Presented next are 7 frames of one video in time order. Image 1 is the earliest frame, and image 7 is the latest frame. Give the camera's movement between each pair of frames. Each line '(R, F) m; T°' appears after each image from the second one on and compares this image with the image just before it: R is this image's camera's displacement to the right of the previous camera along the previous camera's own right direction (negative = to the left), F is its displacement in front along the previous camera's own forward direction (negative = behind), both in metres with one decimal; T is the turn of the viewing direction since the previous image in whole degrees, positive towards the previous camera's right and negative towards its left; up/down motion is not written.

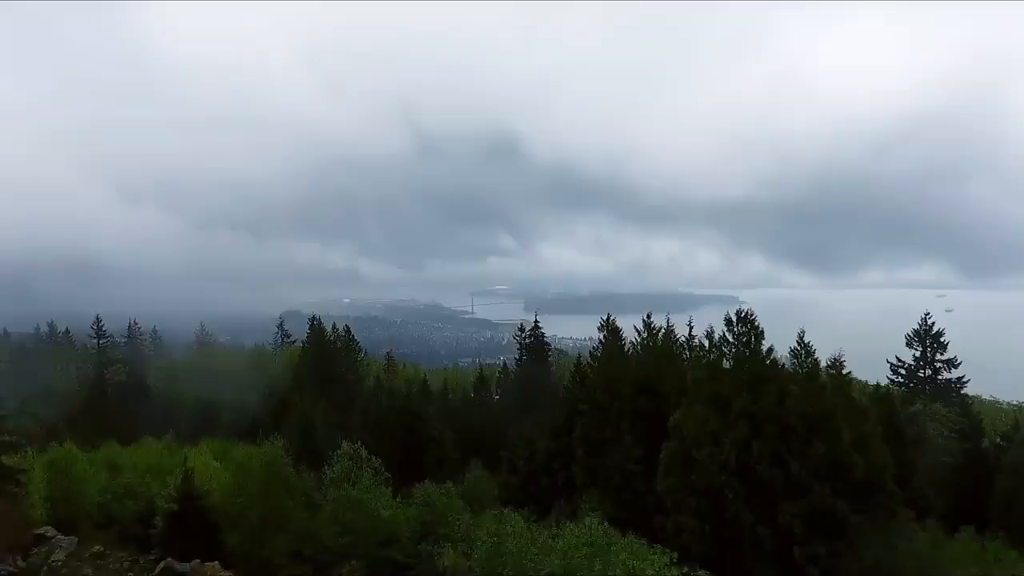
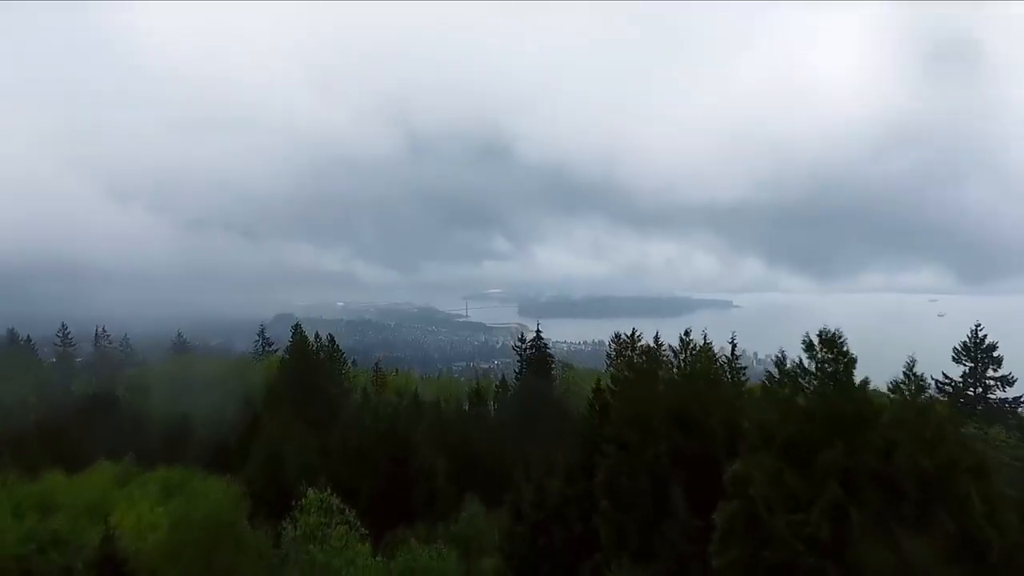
(0.0, +0.7) m; 0°
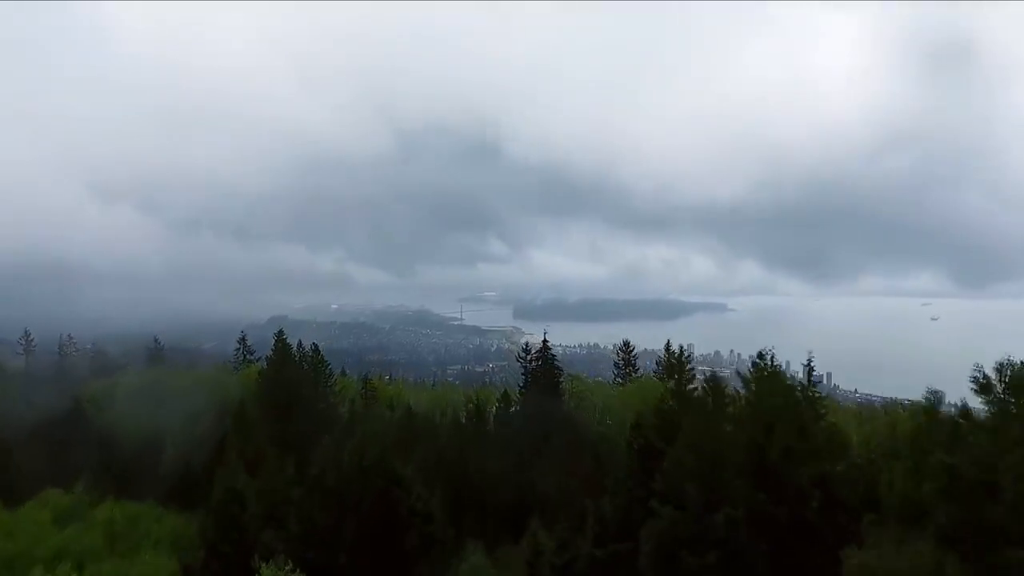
(-0.1, +0.7) m; 0°
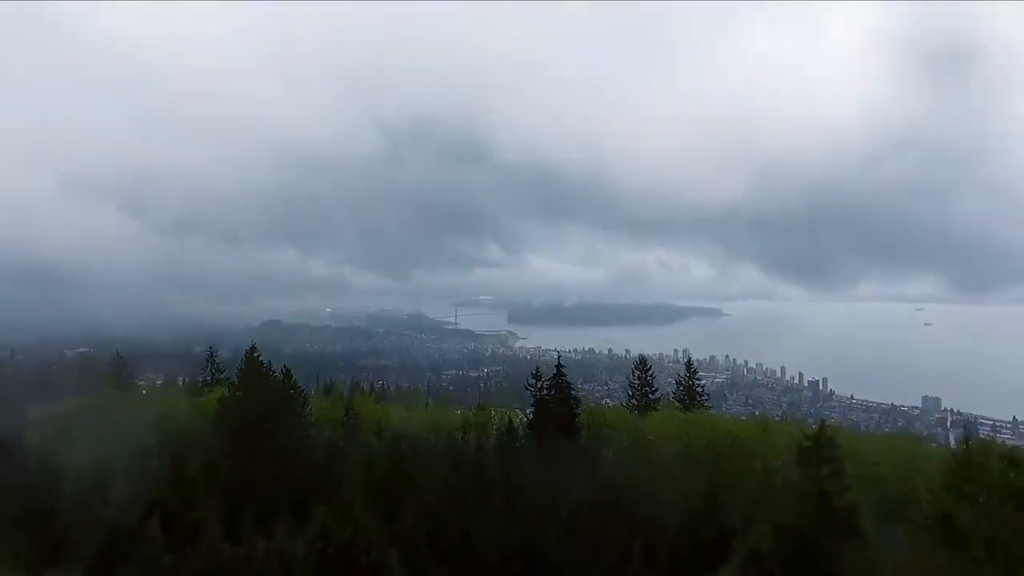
(-0.1, +1.0) m; 0°
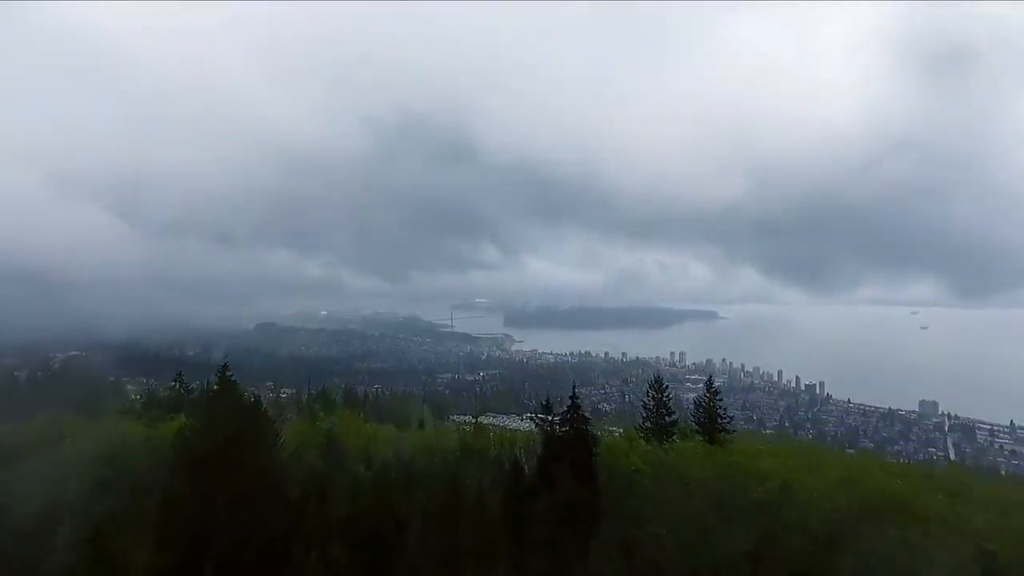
(-0.1, +0.8) m; 0°
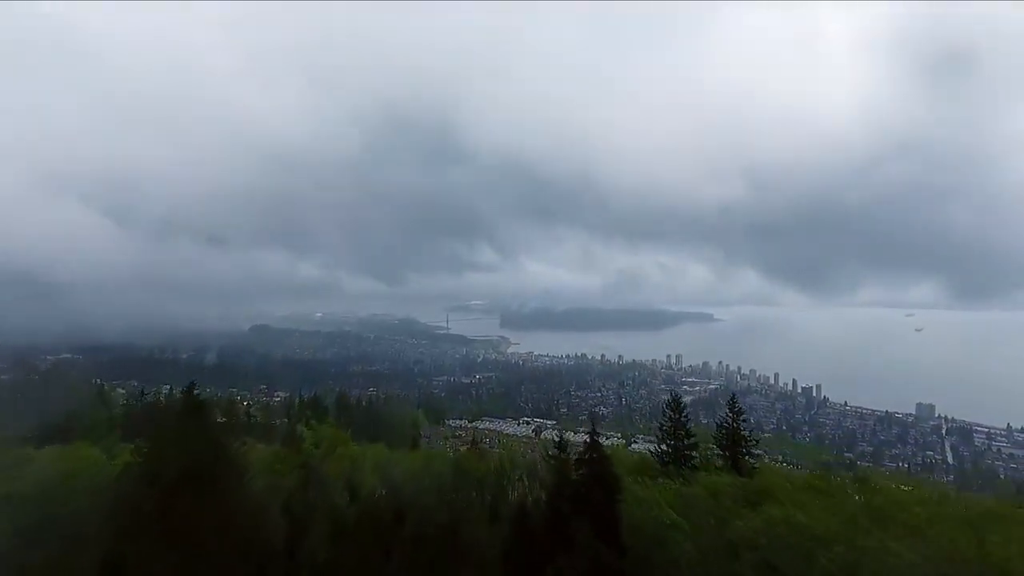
(-0.1, +0.7) m; 0°
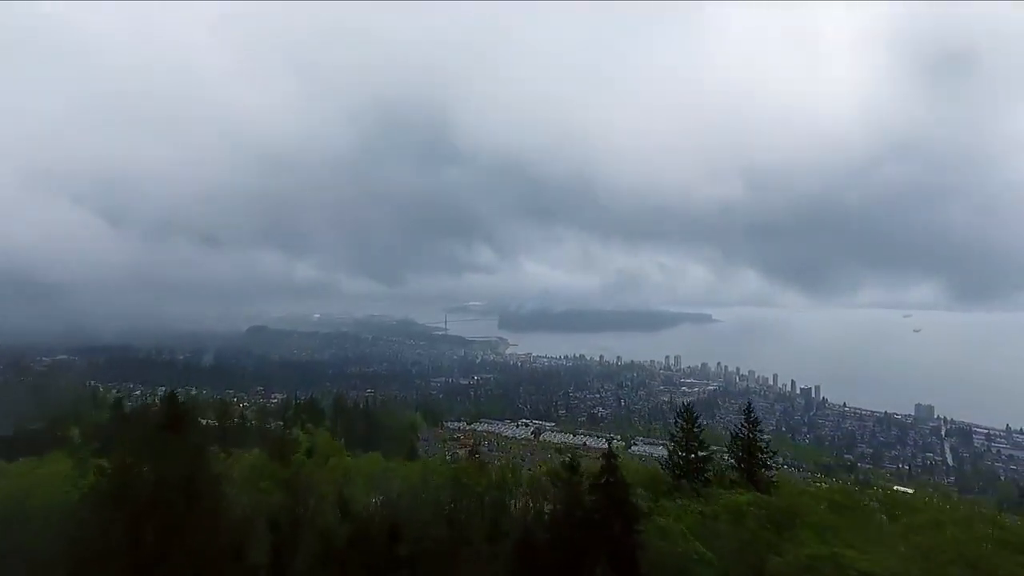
(0.0, +0.4) m; 0°
